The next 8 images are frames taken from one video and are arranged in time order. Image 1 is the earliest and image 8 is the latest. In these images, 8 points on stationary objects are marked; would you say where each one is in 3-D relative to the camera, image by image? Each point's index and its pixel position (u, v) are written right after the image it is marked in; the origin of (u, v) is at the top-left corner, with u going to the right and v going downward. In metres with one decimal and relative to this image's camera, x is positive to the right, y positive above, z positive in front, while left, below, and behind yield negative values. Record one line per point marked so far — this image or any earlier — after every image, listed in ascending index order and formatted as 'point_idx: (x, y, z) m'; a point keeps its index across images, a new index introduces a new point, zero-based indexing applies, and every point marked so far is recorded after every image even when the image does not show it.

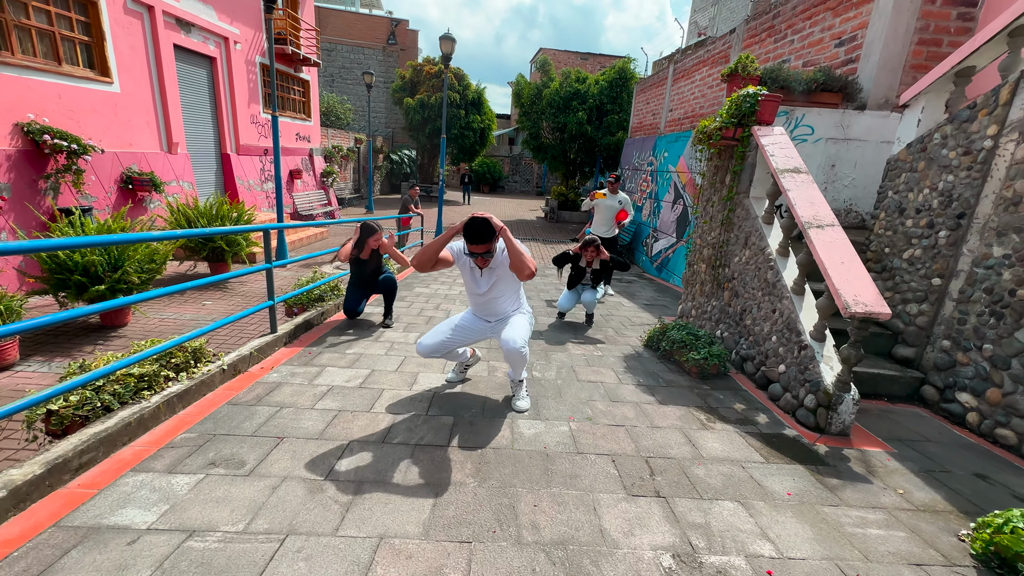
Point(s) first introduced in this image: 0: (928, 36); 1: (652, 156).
0: (+4.9, +2.9, +5.2) m
1: (+3.5, +3.4, +11.3) m
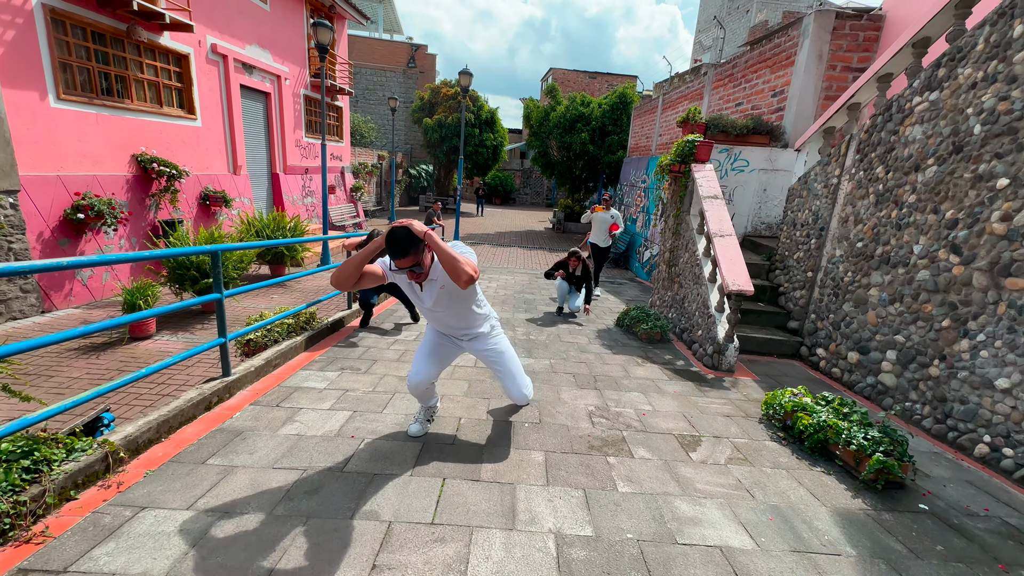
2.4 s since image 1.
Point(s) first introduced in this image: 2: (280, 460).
0: (+5.0, +3.0, +6.9) m
1: (+3.8, +3.3, +13.0) m
2: (-1.3, -1.0, +2.6) m
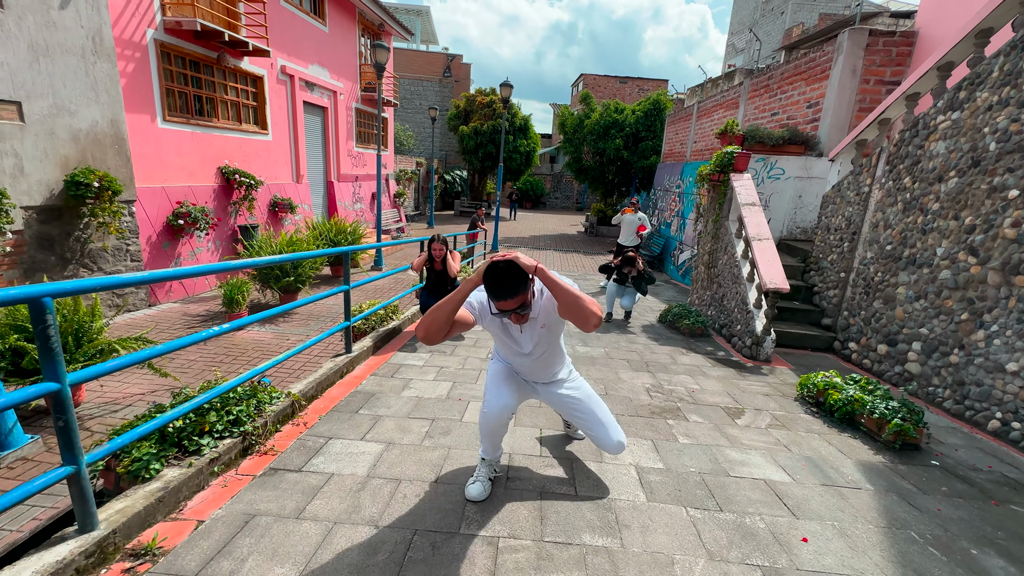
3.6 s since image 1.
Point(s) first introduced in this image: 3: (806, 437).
0: (+5.8, +3.0, +7.4) m
1: (+5.0, +3.3, +13.5) m
2: (-0.8, -0.9, +3.3) m
3: (+2.2, -1.1, +3.4) m
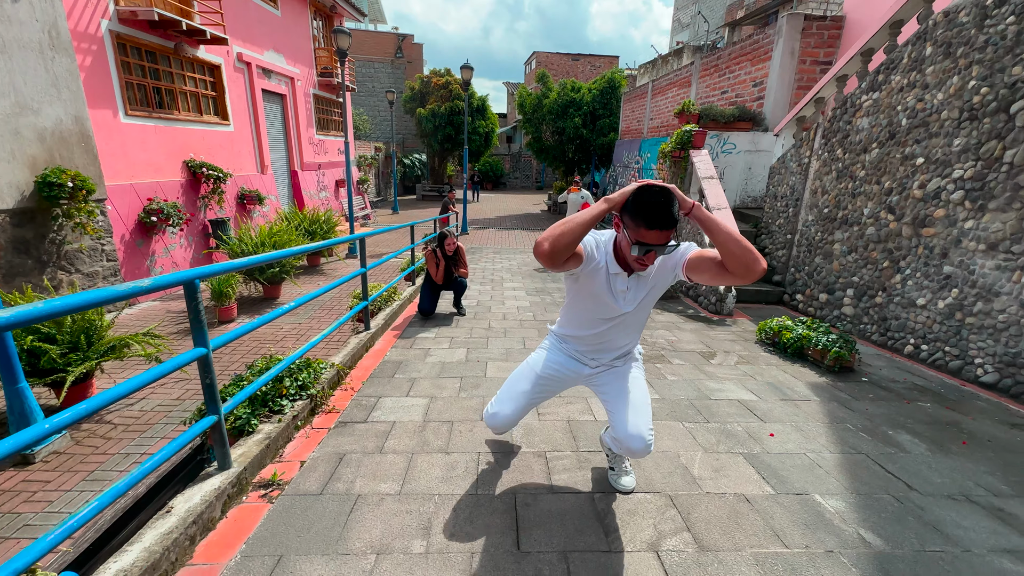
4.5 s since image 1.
0: (+5.3, +3.8, +8.2) m
1: (+4.0, +4.2, +14.2) m
2: (-0.6, -0.7, +3.8) m
3: (+2.3, -0.7, +4.1) m
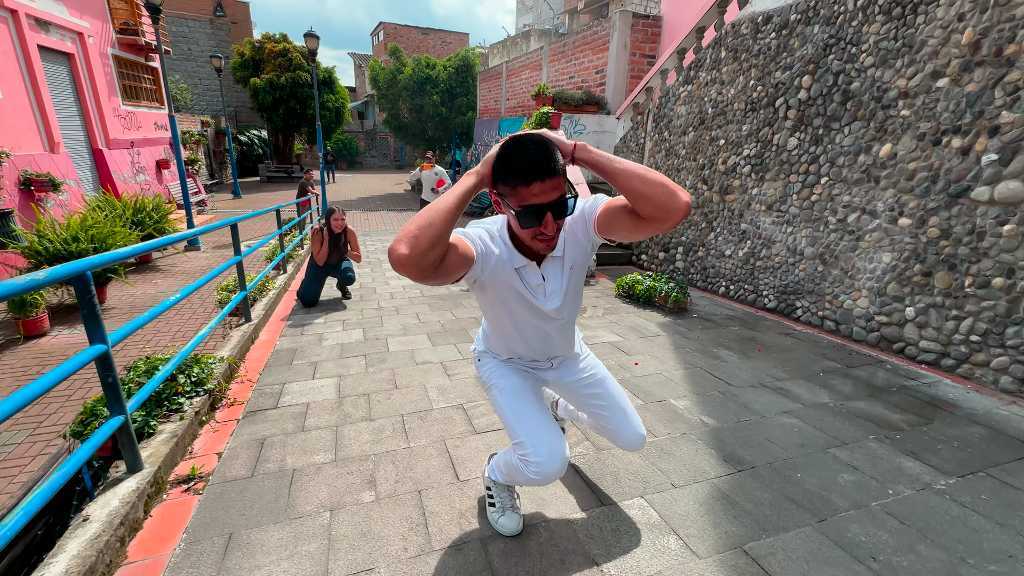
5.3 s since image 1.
0: (+2.6, +4.6, +9.5) m
1: (-0.5, +5.1, +14.8) m
2: (-1.5, -0.6, +3.8) m
3: (+1.3, -0.3, +5.0) m
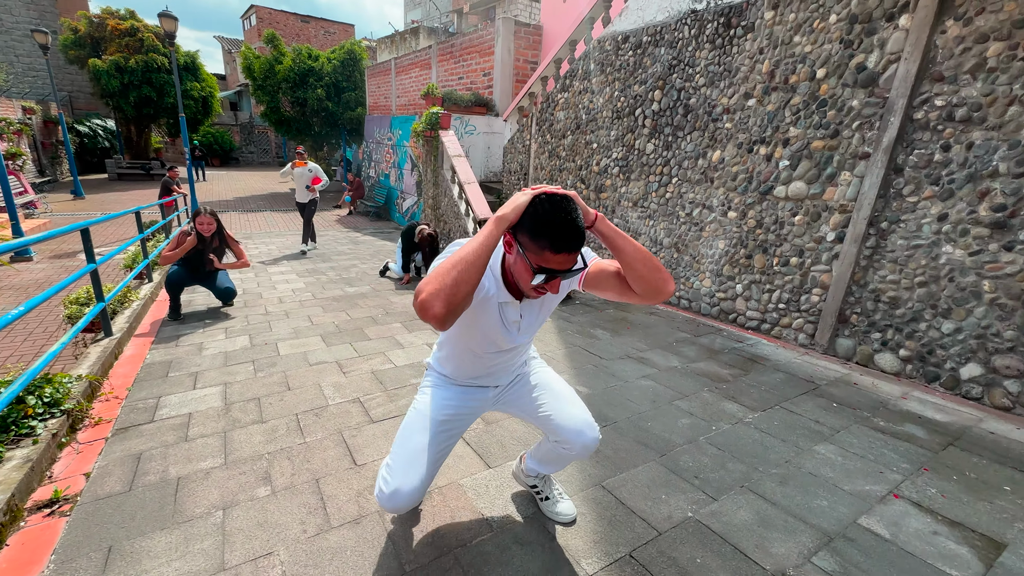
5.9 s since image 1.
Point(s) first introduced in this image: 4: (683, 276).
0: (+0.2, +4.7, +10.0) m
1: (-4.0, +5.0, +14.6) m
2: (-2.4, -0.6, +3.7) m
3: (+0.1, -0.2, +5.3) m
4: (+2.0, +0.1, +5.1) m
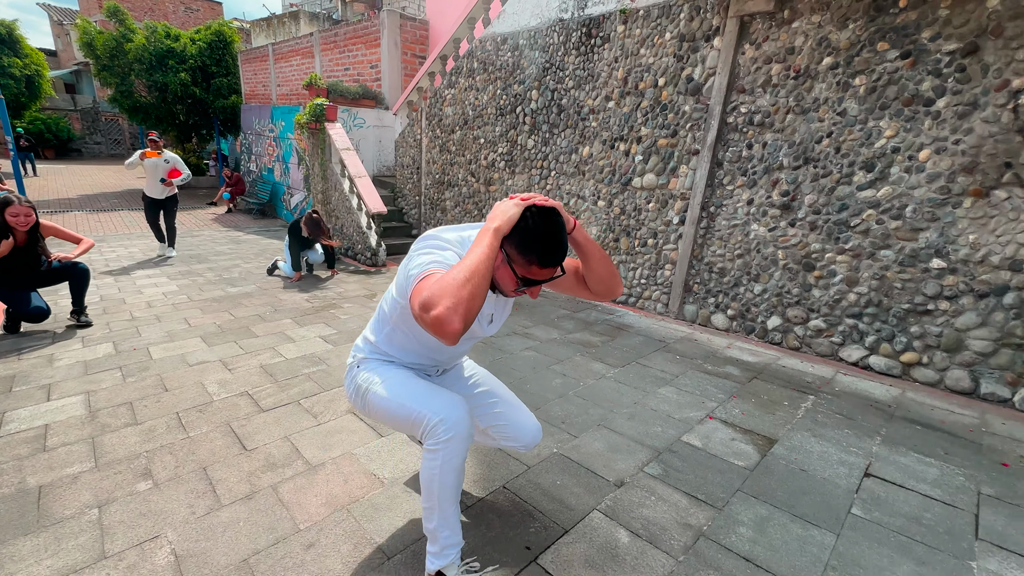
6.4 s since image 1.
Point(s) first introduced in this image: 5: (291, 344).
0: (-2.3, +4.8, +10.0) m
1: (-7.4, +5.0, +13.6) m
2: (-3.2, -0.6, +3.4) m
3: (-1.2, -0.1, +5.5) m
4: (+0.7, +0.4, +5.7) m
5: (-1.9, -0.5, +3.9) m
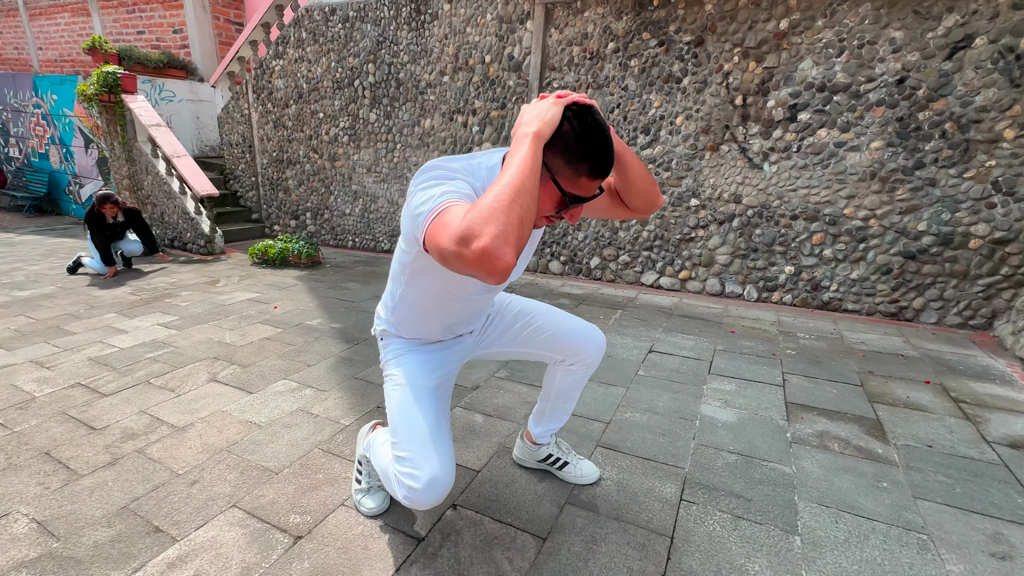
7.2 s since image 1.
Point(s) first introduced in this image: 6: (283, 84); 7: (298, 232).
0: (-5.8, +5.0, +9.0) m
1: (-11.7, +4.7, +11.0) m
2: (-4.1, -0.7, +2.7) m
3: (-2.9, +0.1, +5.3) m
4: (-1.2, +0.8, +6.0) m
5: (-3.1, -0.4, +3.6) m
6: (-3.5, +3.1, +6.9) m
7: (-3.5, +0.9, +7.4) m
